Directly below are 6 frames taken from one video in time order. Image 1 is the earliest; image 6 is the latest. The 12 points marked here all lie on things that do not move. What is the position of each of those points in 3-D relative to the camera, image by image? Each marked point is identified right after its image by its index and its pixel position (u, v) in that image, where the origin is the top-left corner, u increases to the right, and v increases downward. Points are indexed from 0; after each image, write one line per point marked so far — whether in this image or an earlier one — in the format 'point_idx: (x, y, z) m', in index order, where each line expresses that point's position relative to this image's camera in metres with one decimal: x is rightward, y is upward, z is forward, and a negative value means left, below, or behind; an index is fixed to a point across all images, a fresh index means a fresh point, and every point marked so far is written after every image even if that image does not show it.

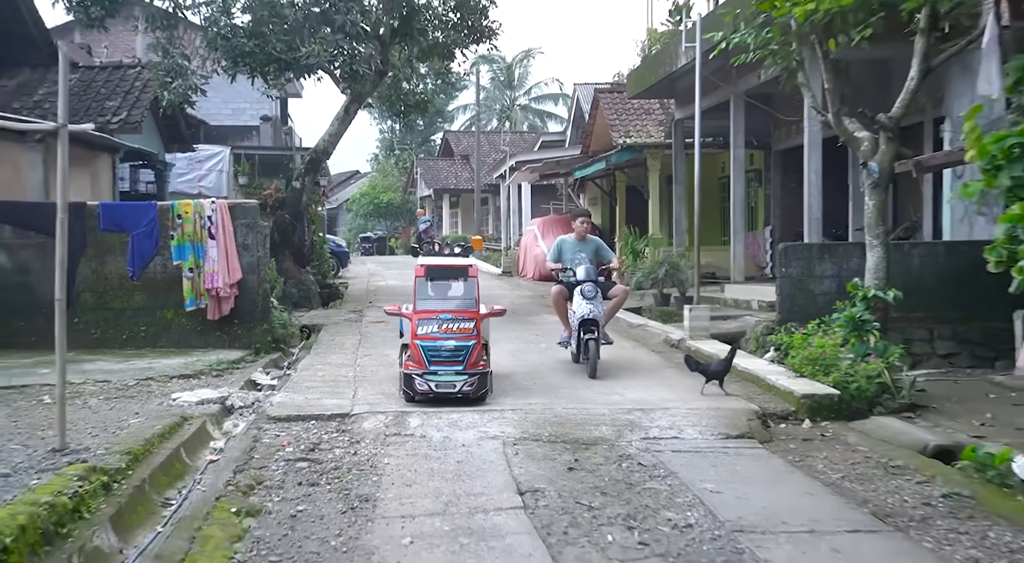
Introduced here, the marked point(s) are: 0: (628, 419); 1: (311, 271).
0: (+0.9, -1.1, +7.4) m
1: (-3.2, +0.2, +15.4) m
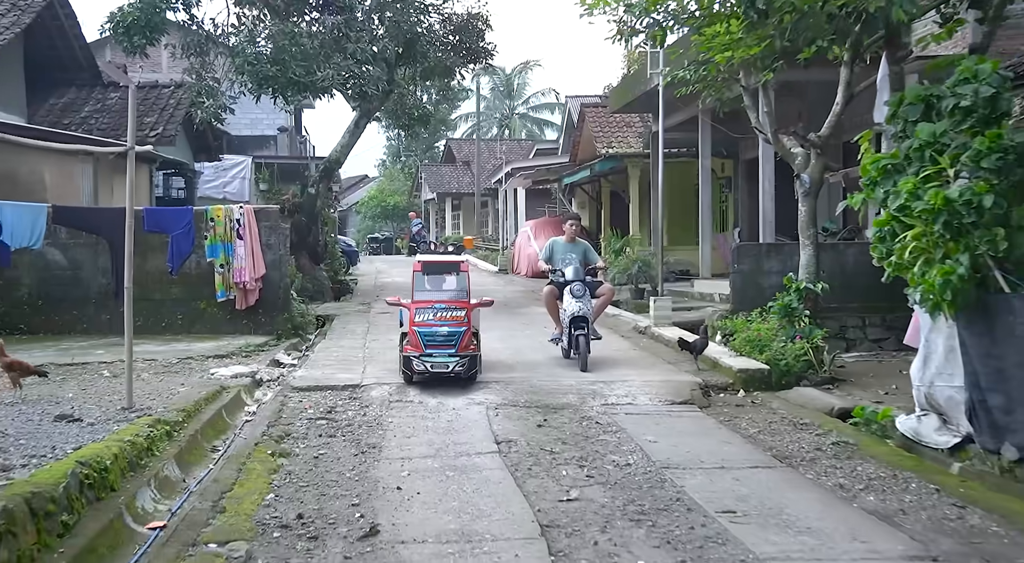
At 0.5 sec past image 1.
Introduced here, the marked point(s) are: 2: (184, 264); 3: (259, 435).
0: (+0.7, -1.0, +8.9) m
1: (-3.3, +0.2, +16.9) m
2: (-4.0, +0.2, +11.9) m
3: (-1.9, -1.2, +7.4) m
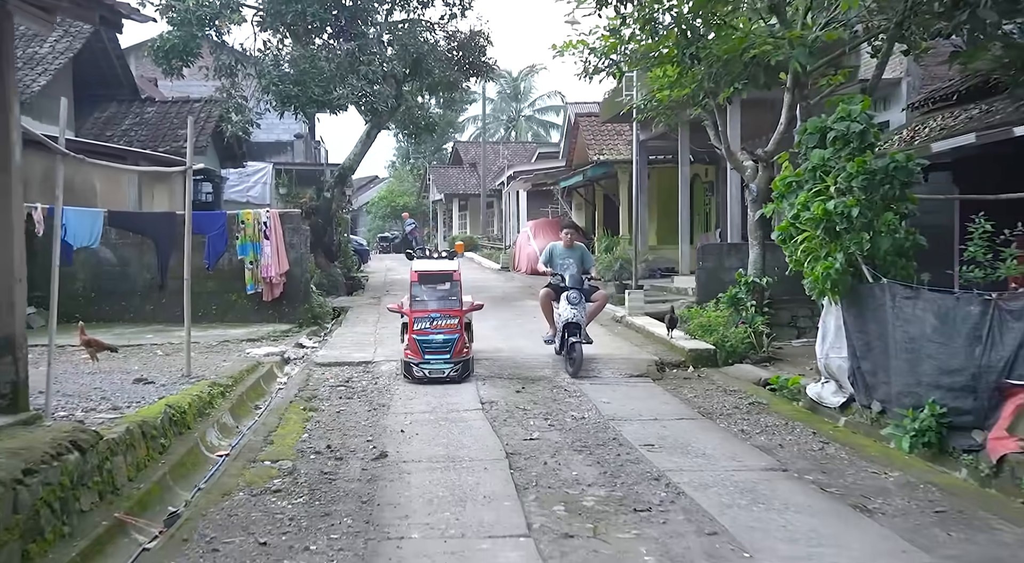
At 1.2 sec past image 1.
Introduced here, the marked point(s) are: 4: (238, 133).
0: (+0.6, -0.9, +10.7) m
1: (-3.4, +0.3, +18.8) m
2: (-4.2, +0.3, +13.7) m
3: (-2.1, -1.1, +9.2) m
4: (-4.9, +2.7, +17.5) m
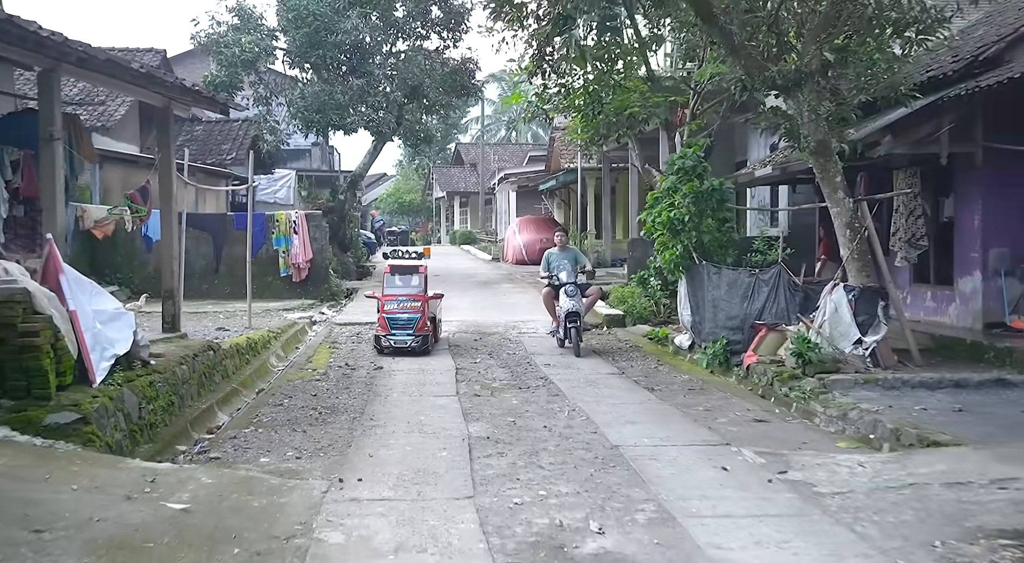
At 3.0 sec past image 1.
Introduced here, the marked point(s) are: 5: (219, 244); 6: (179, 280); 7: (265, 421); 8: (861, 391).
0: (0.0, -0.7, +14.9) m
1: (-3.8, +0.6, +23.0) m
2: (-4.7, +0.6, +18.0) m
3: (-2.6, -0.9, +13.4) m
4: (-5.4, +3.0, +21.7) m
5: (-5.4, +0.7, +18.0) m
6: (-3.4, 0.0, +9.8) m
7: (-2.0, -1.1, +7.8) m
8: (+3.2, -1.0, +8.7) m
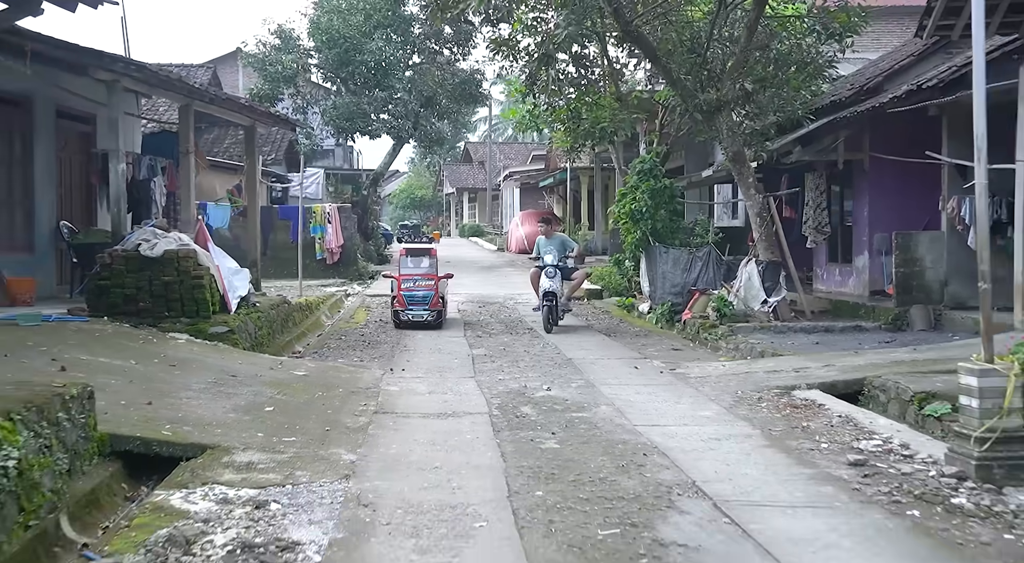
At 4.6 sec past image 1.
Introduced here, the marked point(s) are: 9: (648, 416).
0: (0.0, -0.3, +18.2) m
1: (-3.8, +1.0, +26.4) m
2: (-4.7, +1.0, +21.4) m
3: (-2.7, -0.5, +16.8) m
4: (-5.3, +3.5, +25.1) m
5: (-5.4, +1.1, +21.4) m
6: (-3.4, +0.4, +13.2) m
7: (-2.1, -0.8, +11.2) m
8: (+3.1, -0.7, +12.0) m
9: (+1.0, -0.9, +6.8) m
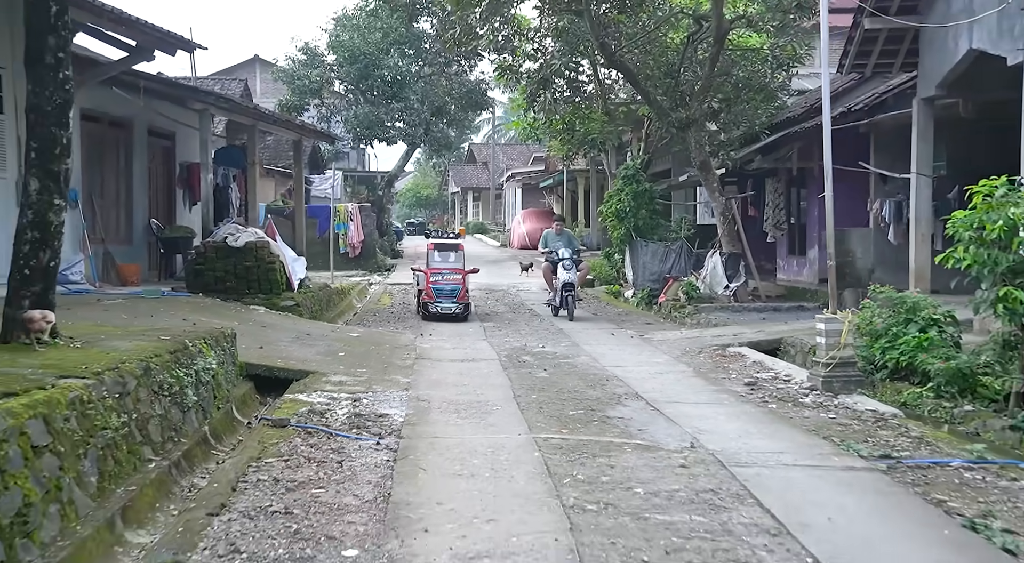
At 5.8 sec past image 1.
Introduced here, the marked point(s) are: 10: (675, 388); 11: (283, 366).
0: (0.0, -0.1, +20.8) m
1: (-3.7, +1.3, +28.9) m
2: (-4.6, +1.2, +23.9) m
3: (-2.6, -0.3, +19.4) m
4: (-5.3, +3.7, +27.6) m
5: (-5.4, +1.3, +23.9) m
6: (-3.4, +0.6, +15.7) m
7: (-2.0, -0.6, +13.7) m
8: (+3.1, -0.5, +14.6) m
9: (+1.0, -0.8, +9.4) m
10: (+1.3, -0.9, +7.8) m
11: (-1.9, -0.7, +8.1) m
